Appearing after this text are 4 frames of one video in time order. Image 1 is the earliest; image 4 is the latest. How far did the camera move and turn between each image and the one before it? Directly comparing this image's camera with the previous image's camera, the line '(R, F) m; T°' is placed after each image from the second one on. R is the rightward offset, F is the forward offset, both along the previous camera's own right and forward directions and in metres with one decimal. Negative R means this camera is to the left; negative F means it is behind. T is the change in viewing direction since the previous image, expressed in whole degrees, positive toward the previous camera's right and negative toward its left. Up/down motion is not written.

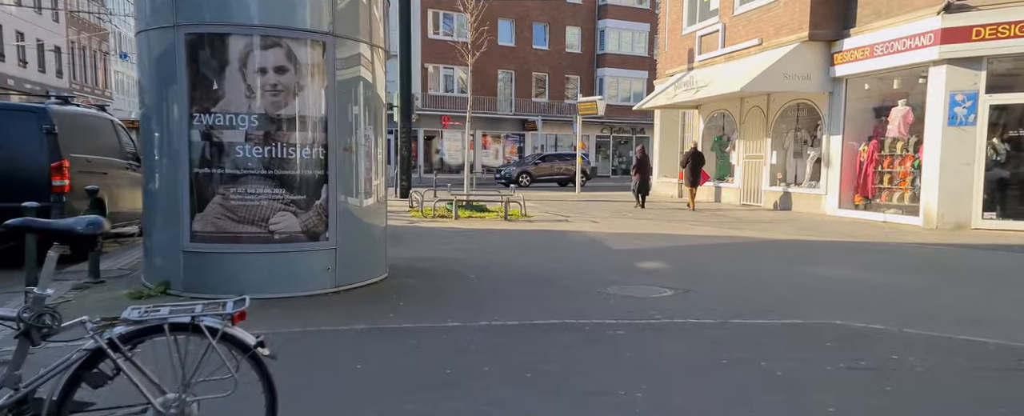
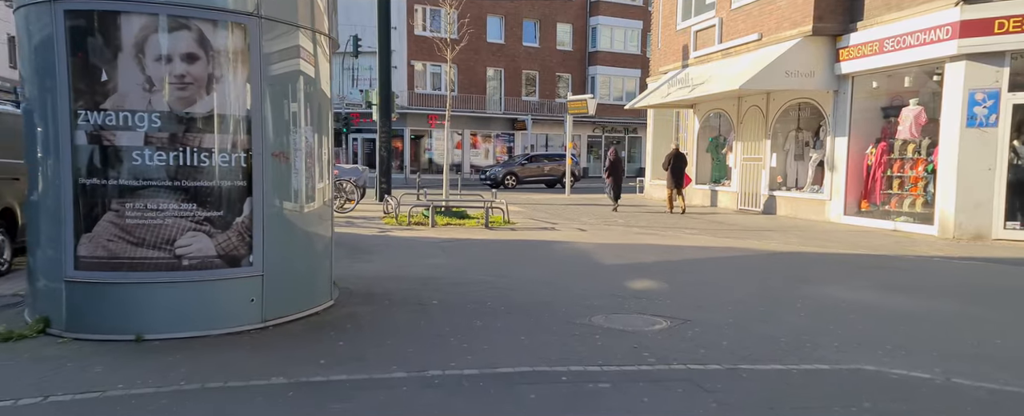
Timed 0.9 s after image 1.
(+0.2, +1.1) m; +1°
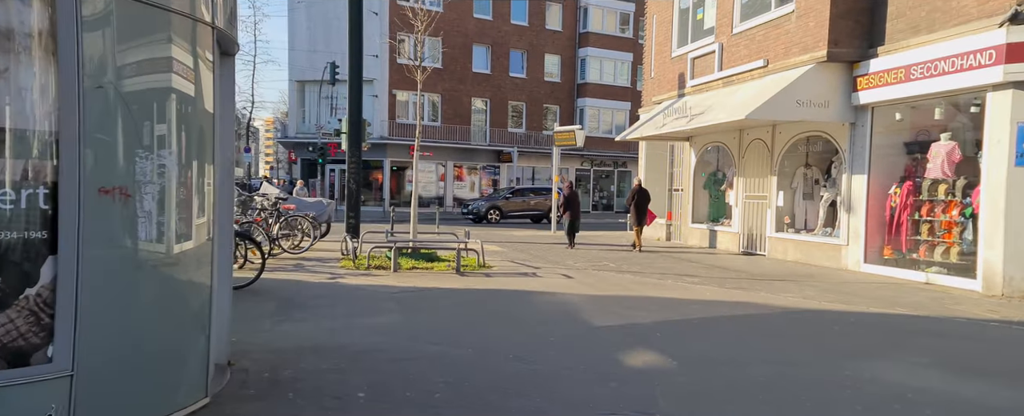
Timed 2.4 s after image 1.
(+0.2, +1.7) m; +1°
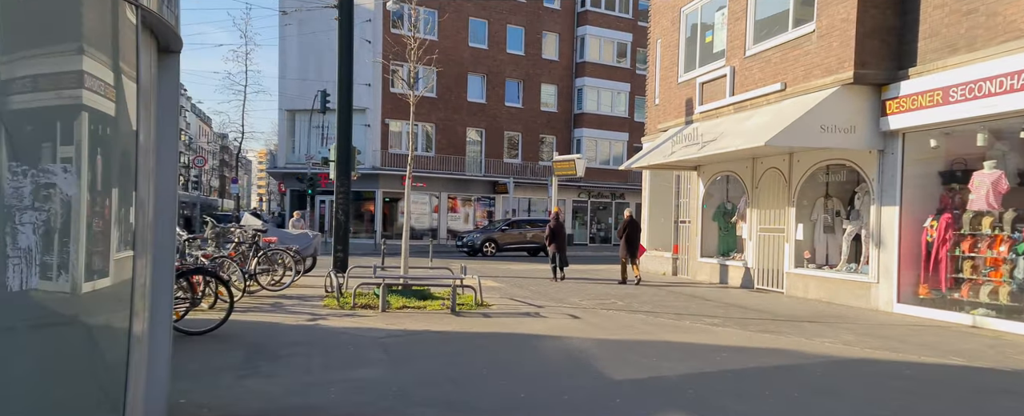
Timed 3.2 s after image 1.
(-0.1, +1.1) m; 0°
